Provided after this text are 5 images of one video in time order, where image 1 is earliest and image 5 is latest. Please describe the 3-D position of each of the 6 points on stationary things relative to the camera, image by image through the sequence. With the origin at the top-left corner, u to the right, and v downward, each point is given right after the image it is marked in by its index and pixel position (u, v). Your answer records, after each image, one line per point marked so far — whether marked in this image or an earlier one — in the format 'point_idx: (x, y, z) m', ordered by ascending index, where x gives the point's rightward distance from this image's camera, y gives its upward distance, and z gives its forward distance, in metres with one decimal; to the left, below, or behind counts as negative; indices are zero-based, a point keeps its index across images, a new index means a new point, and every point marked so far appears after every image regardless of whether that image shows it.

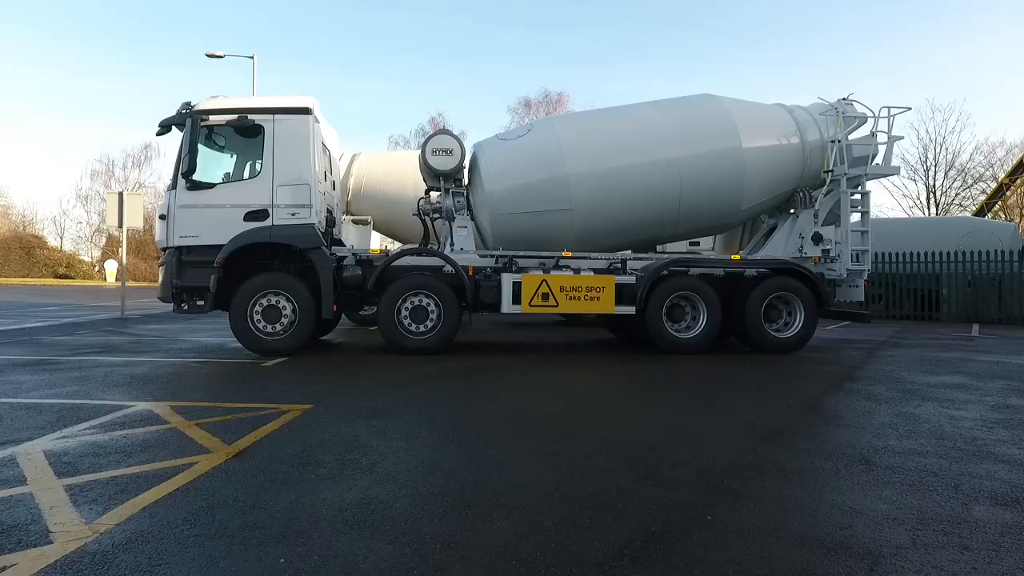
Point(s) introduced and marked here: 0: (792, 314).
0: (+3.5, -0.3, +8.3) m
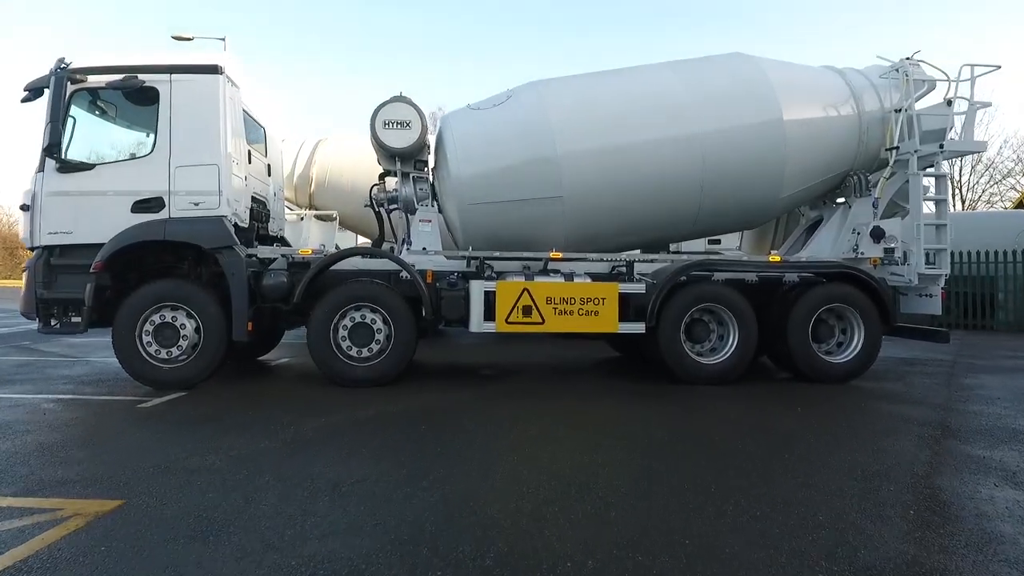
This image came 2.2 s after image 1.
0: (+3.3, -0.4, +6.5) m
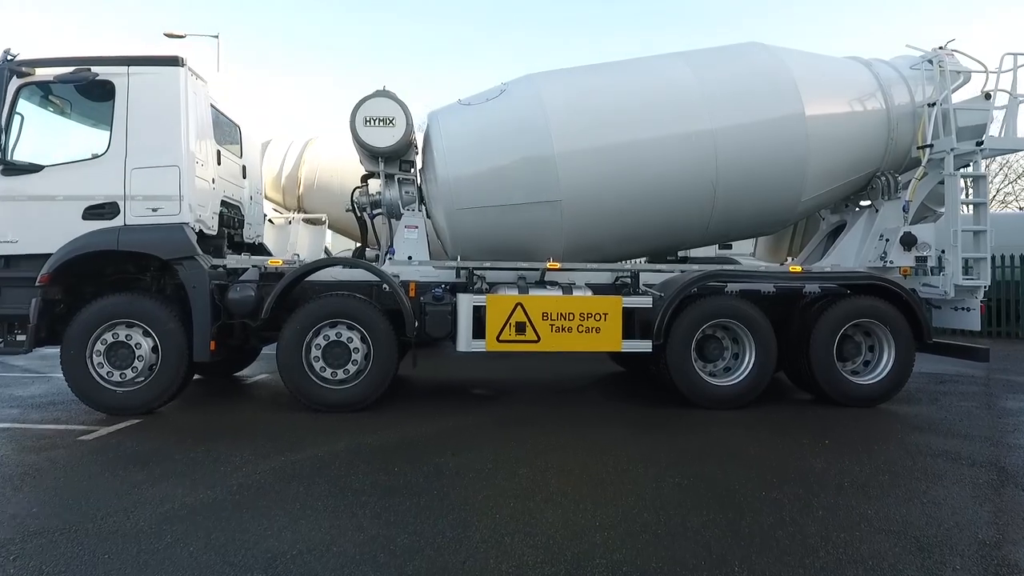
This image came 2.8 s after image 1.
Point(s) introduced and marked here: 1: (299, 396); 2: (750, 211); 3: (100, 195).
0: (+3.2, -0.6, +5.9) m
1: (-1.7, -0.9, +5.3) m
2: (+2.3, +0.7, +6.3) m
3: (-3.3, +0.7, +5.2) m
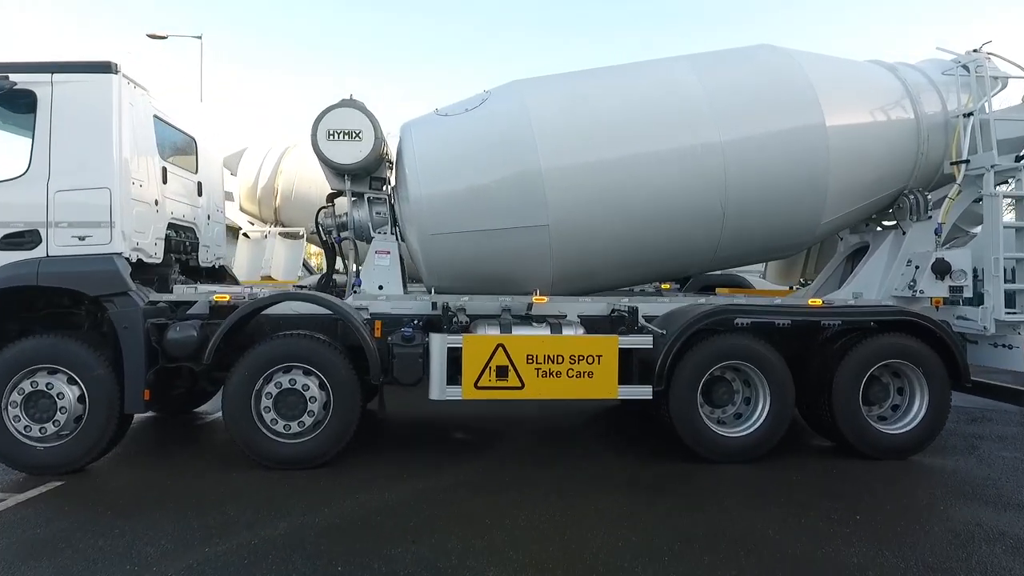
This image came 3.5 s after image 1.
0: (+3.1, -0.8, +5.2) m
1: (-1.9, -1.2, +4.7) m
2: (+2.1, +0.5, +5.6) m
3: (-3.4, +0.5, +4.6) m
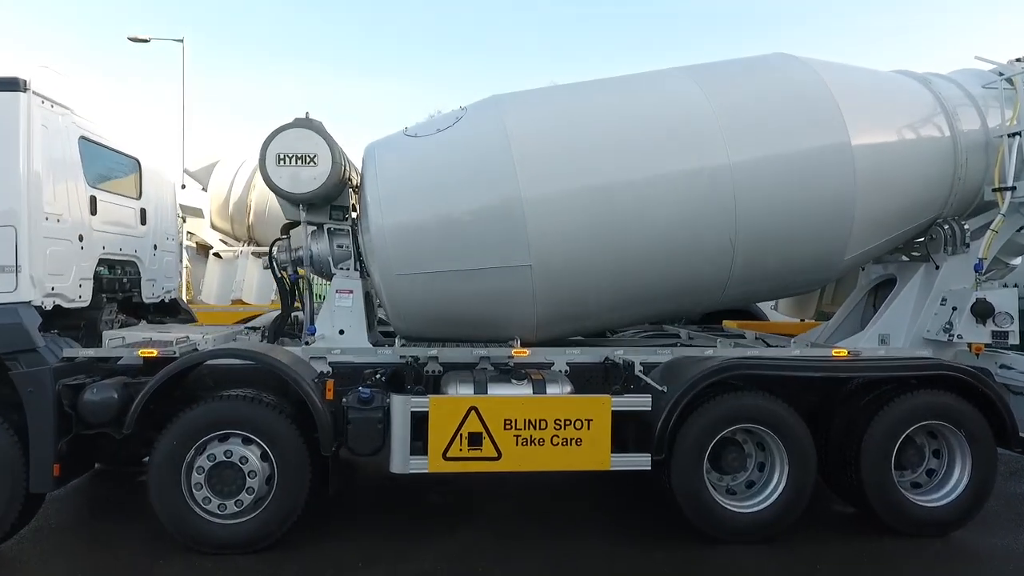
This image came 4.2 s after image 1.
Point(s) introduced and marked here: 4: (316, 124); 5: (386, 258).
0: (+2.9, -1.1, +4.5) m
1: (-2.0, -1.5, +4.0) m
2: (+2.0, +0.1, +4.9) m
3: (-3.6, +0.1, +3.9) m
4: (-1.4, +1.2, +4.6) m
5: (-0.9, +0.2, +4.5) m
